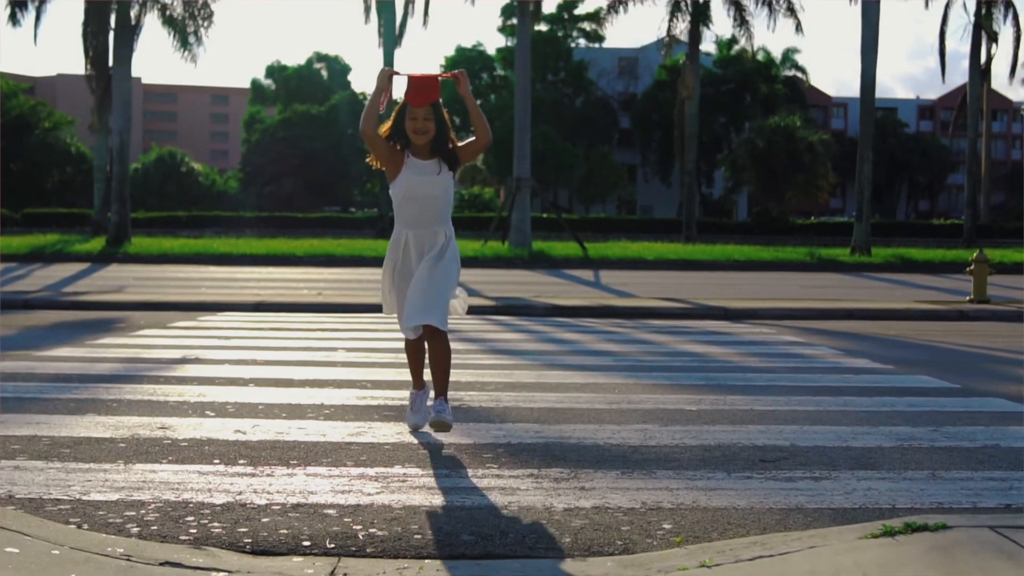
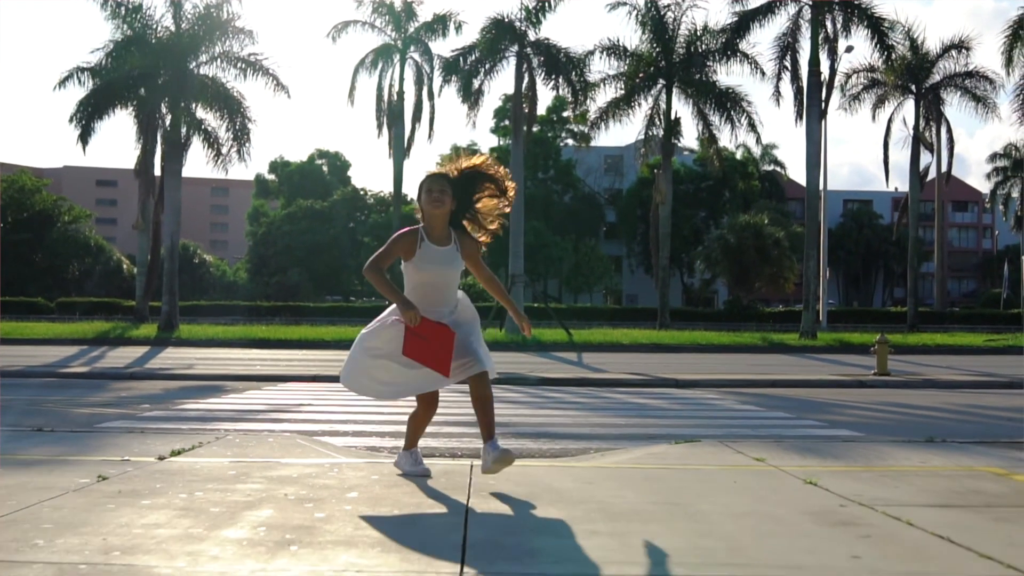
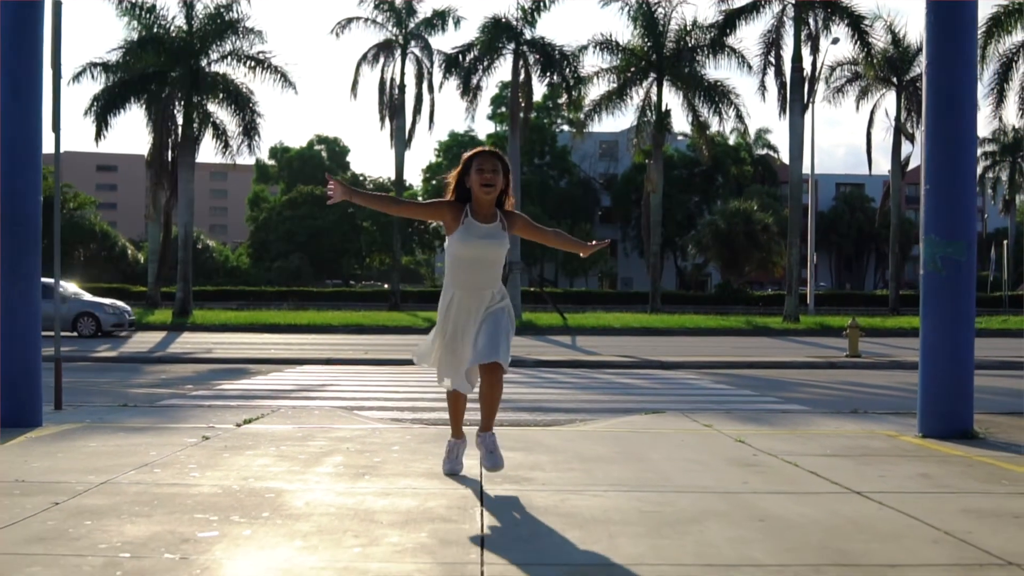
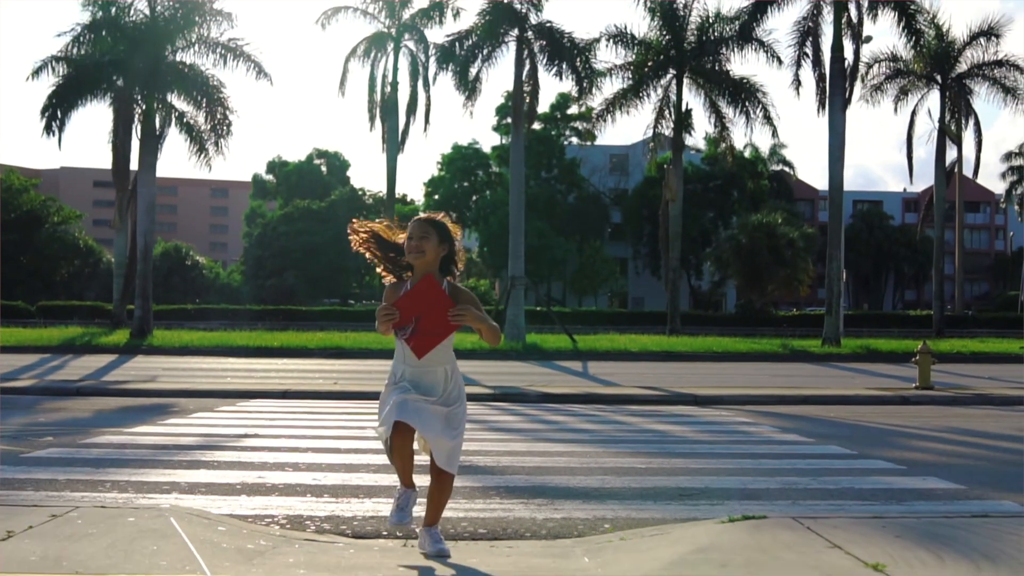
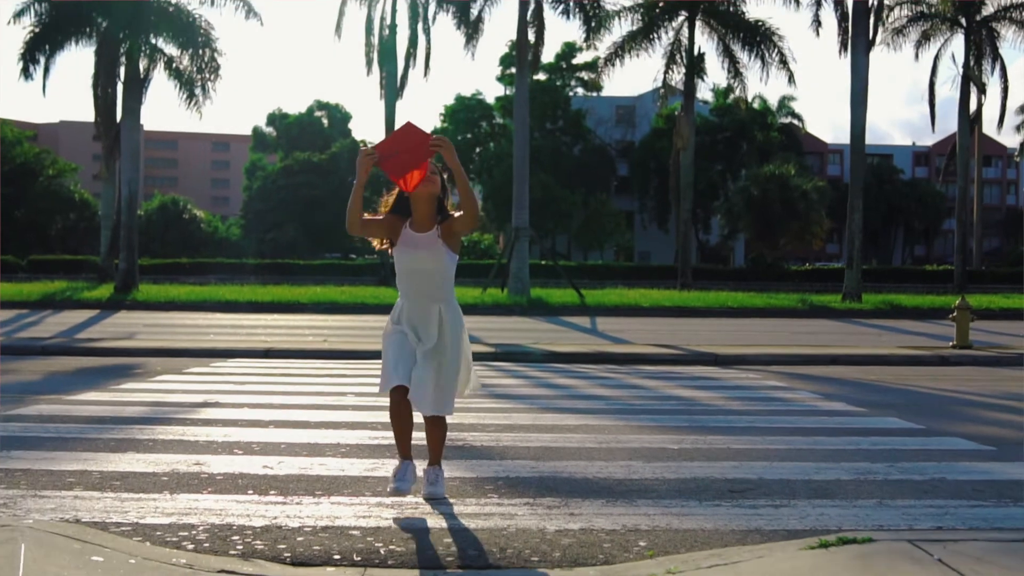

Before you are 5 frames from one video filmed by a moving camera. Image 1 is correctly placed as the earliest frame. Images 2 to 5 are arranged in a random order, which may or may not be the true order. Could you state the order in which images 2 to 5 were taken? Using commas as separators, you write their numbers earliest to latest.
5, 4, 2, 3
